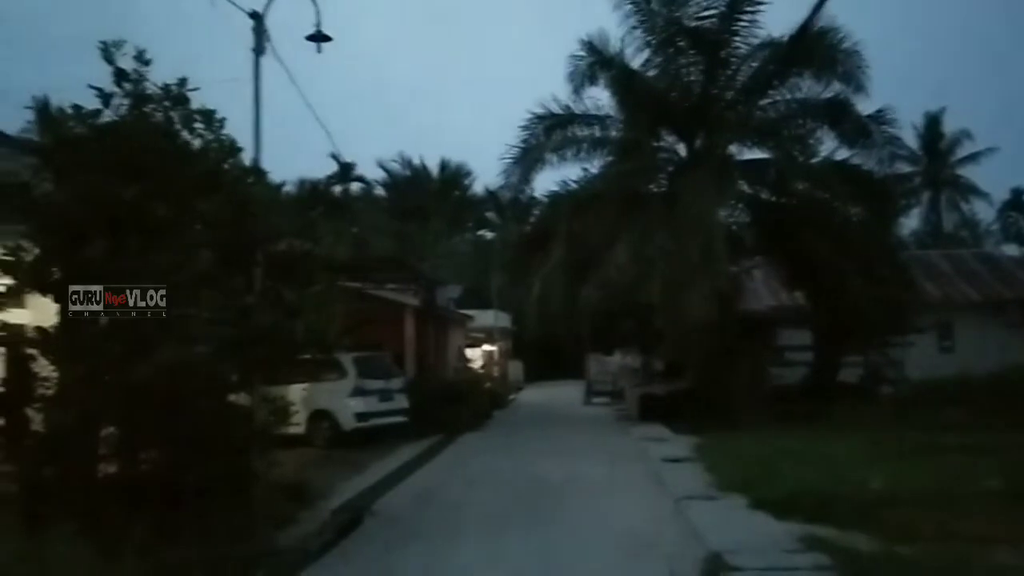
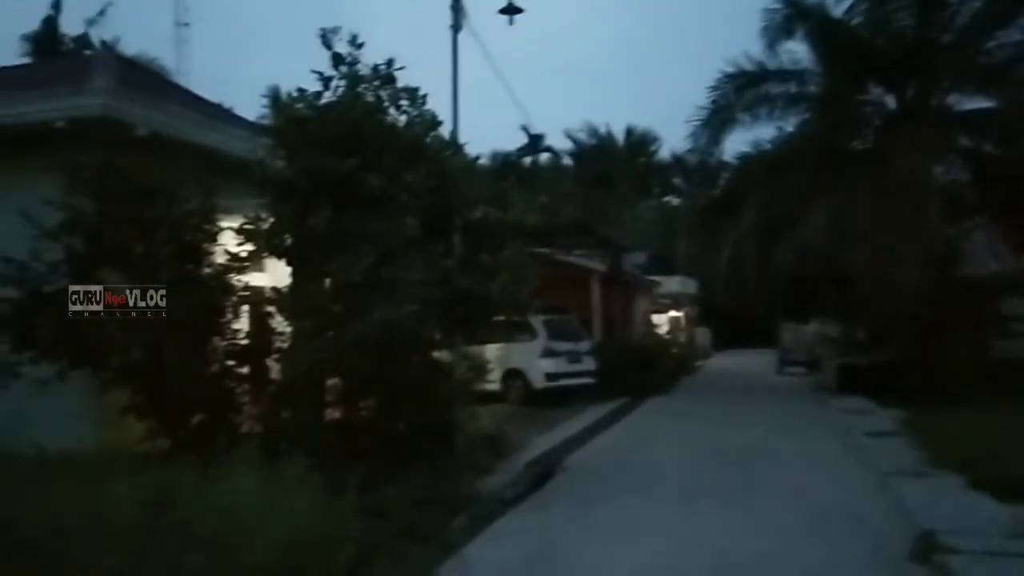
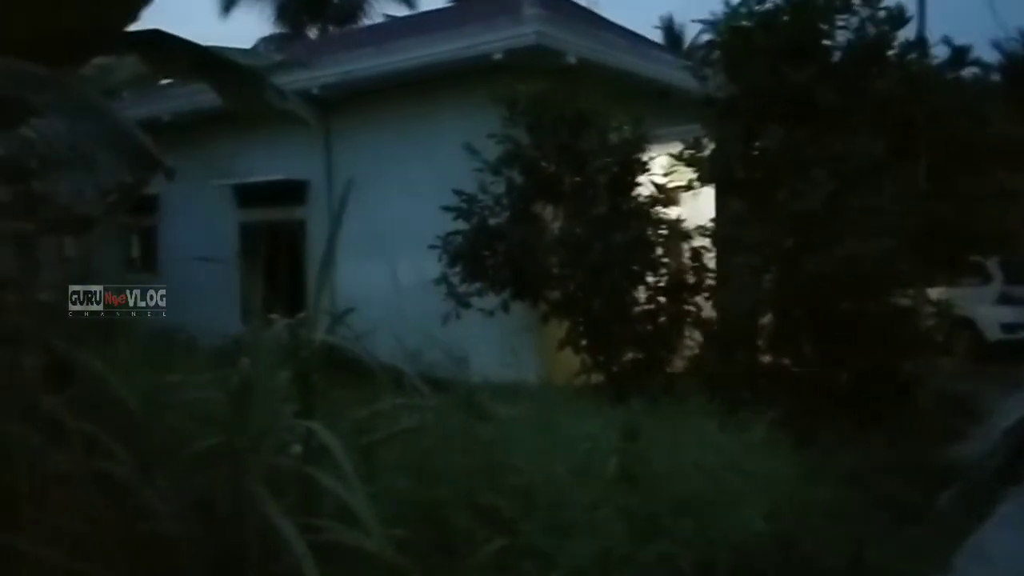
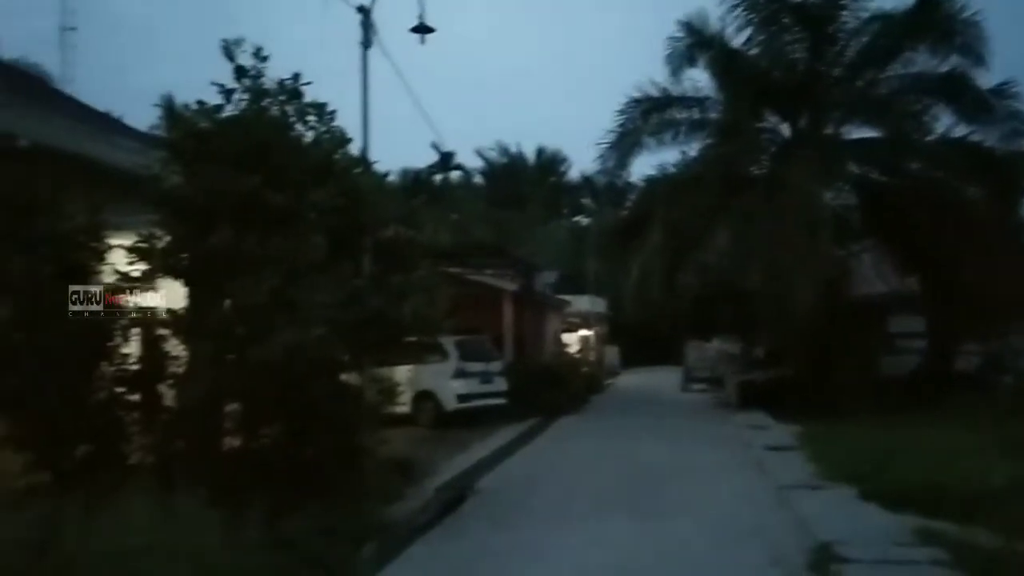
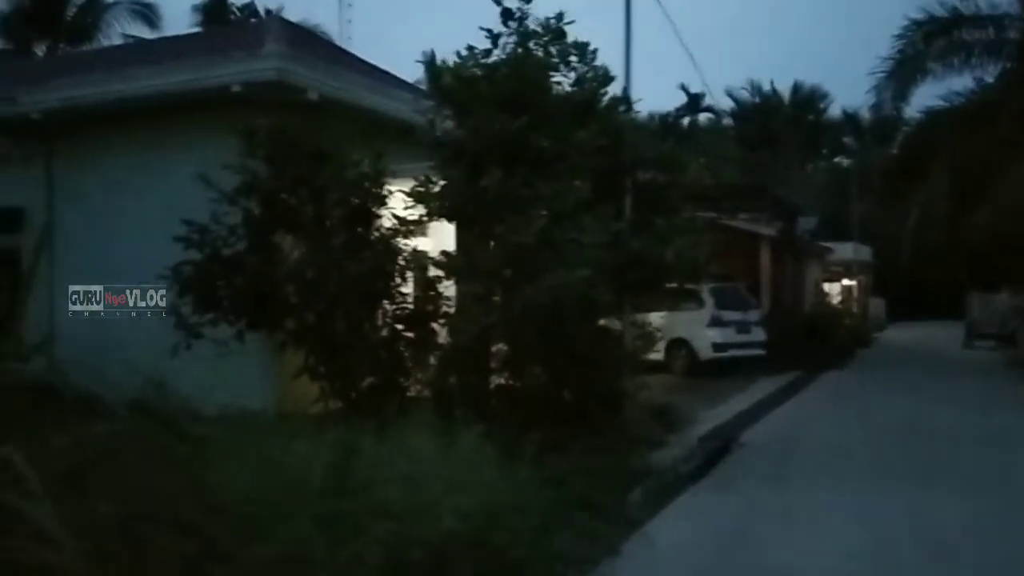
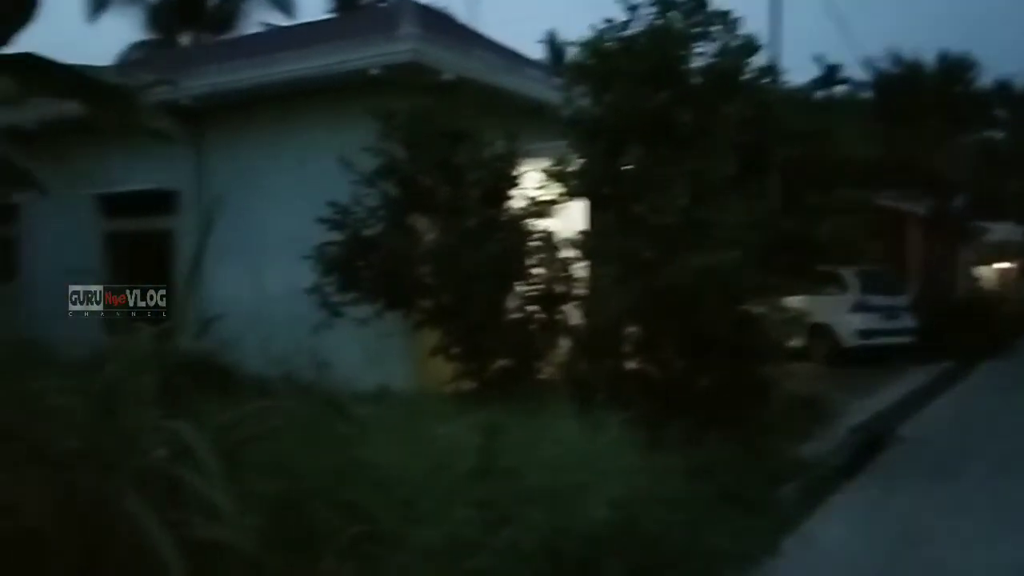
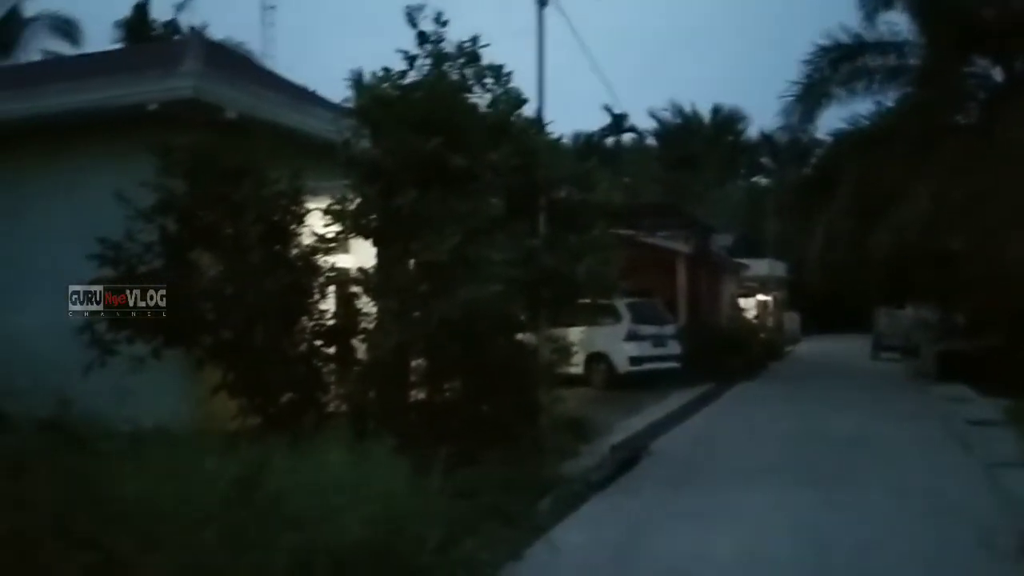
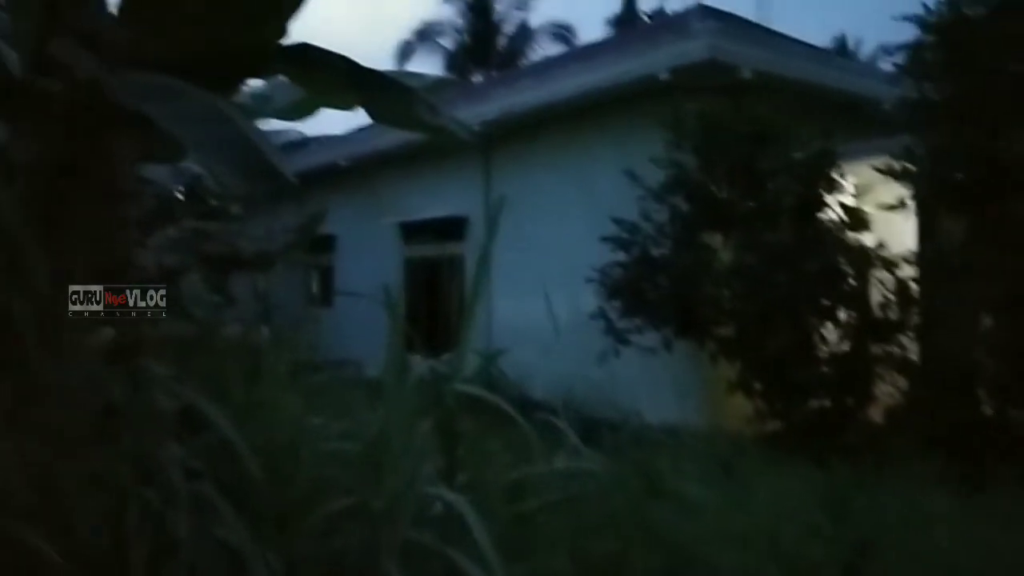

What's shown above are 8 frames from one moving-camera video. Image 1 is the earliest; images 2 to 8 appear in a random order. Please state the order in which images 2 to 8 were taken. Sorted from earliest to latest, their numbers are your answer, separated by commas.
4, 2, 7, 5, 6, 3, 8
